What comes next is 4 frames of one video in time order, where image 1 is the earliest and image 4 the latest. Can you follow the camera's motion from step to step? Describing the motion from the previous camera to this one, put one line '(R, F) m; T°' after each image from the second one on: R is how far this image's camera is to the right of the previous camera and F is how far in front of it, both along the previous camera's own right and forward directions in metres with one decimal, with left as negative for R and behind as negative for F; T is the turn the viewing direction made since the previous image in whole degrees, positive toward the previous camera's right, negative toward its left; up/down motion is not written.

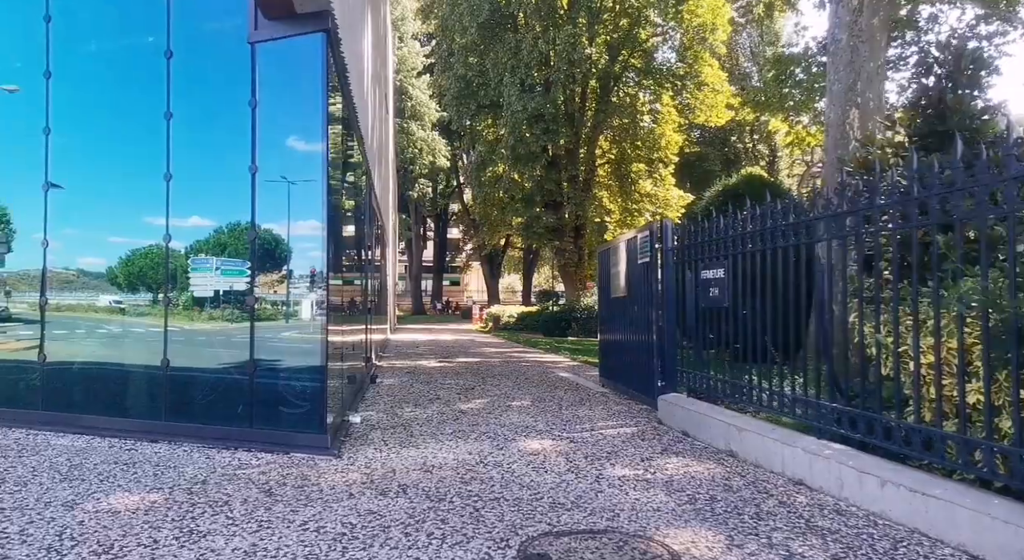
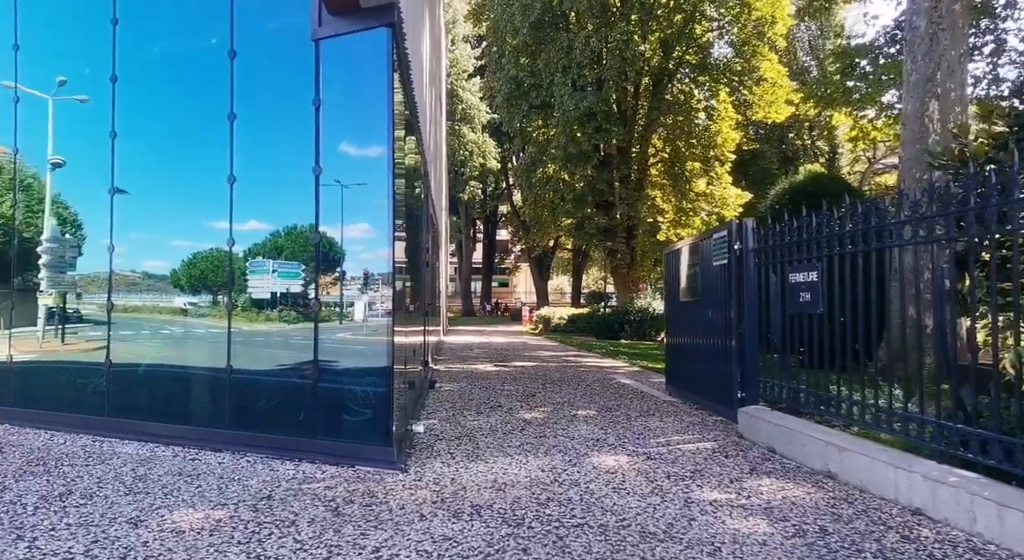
(-0.2, +0.3) m; -5°
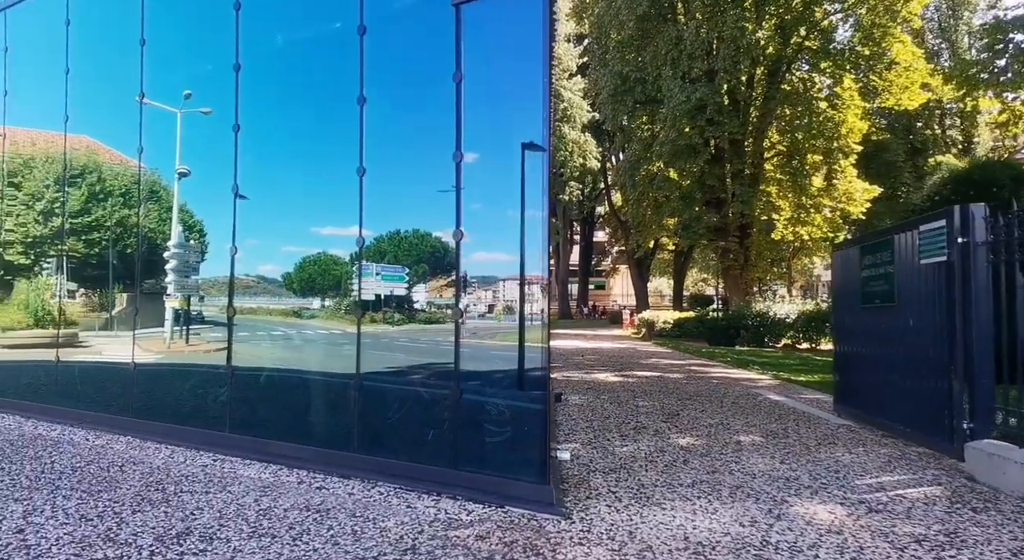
(-0.5, +0.6) m; -9°
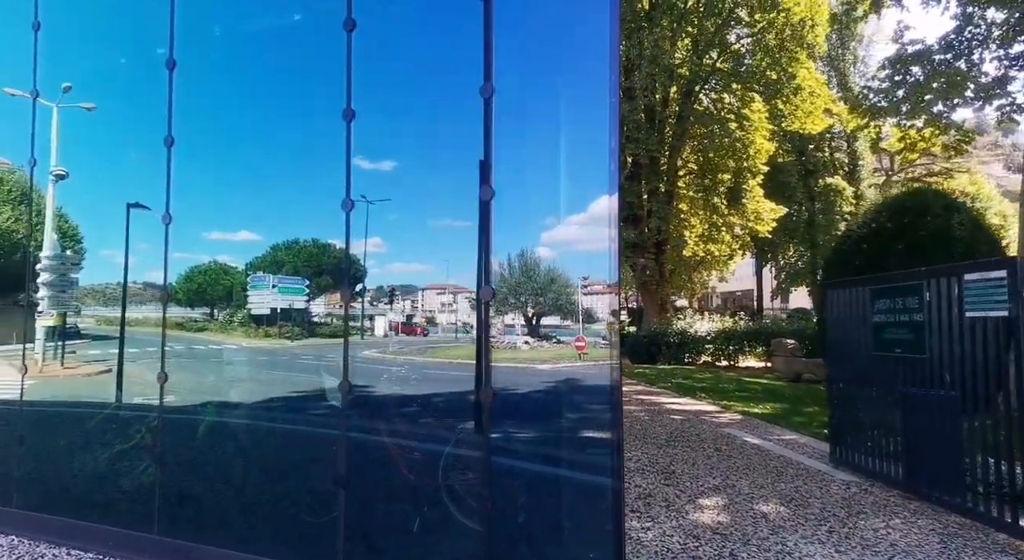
(-0.6, +0.9) m; +9°
